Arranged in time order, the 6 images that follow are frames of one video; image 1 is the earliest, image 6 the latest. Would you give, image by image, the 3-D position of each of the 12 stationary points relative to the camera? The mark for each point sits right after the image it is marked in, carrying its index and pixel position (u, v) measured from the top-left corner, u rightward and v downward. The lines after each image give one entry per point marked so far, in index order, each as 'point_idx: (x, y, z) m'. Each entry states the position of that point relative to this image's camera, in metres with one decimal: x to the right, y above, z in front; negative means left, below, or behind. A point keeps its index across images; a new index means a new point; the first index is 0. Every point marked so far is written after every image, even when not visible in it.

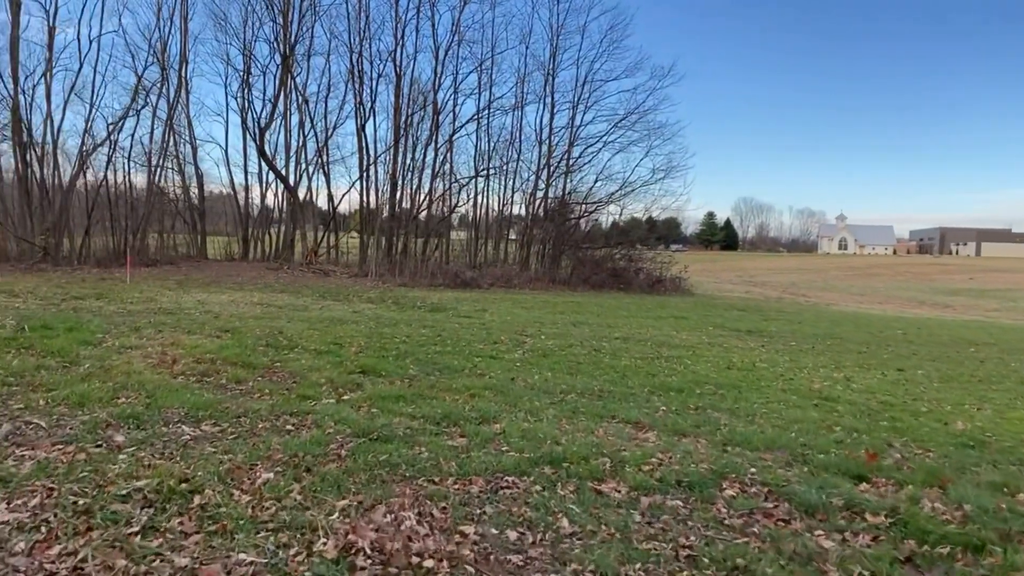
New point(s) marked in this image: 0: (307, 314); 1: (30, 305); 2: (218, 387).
0: (-3.5, -0.4, +13.5) m
1: (-8.1, -0.3, +13.5) m
2: (-2.6, -0.9, +7.0) m
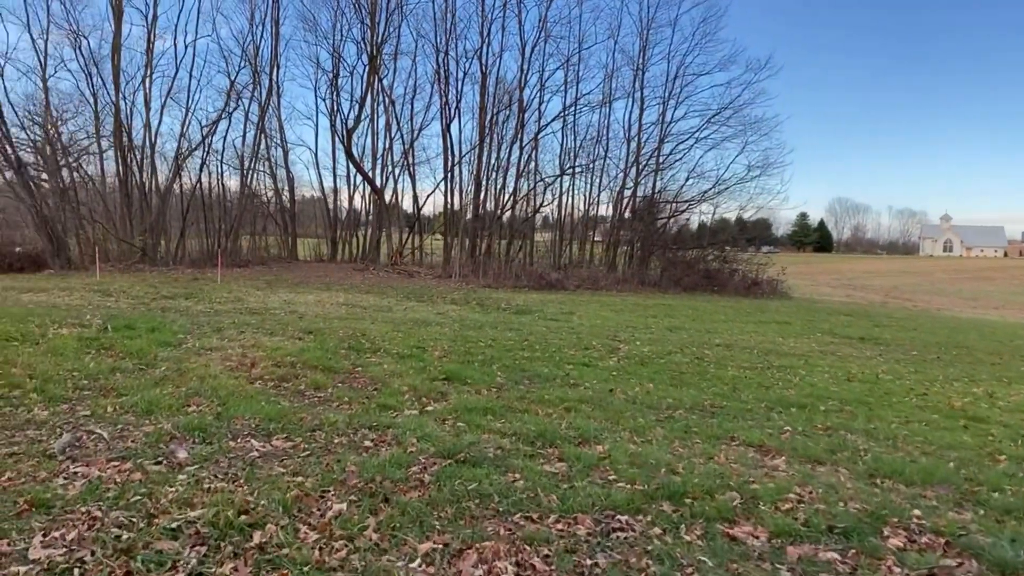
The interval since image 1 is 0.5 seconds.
0: (-2.0, -0.5, +13.1) m
1: (-6.6, -0.3, +13.5) m
2: (-1.8, -0.9, +6.5) m
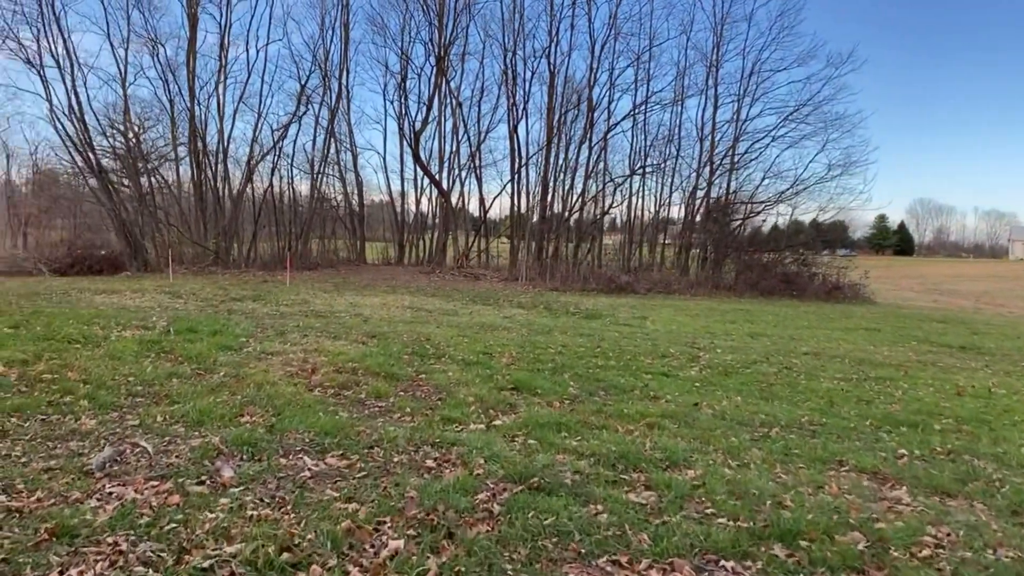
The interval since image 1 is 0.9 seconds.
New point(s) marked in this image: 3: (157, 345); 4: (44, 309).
0: (-0.9, -0.5, +12.7) m
1: (-5.5, -0.3, +13.5) m
2: (-1.2, -0.9, +6.1) m
3: (-3.6, -0.6, +8.1) m
4: (-7.1, -0.3, +12.1) m
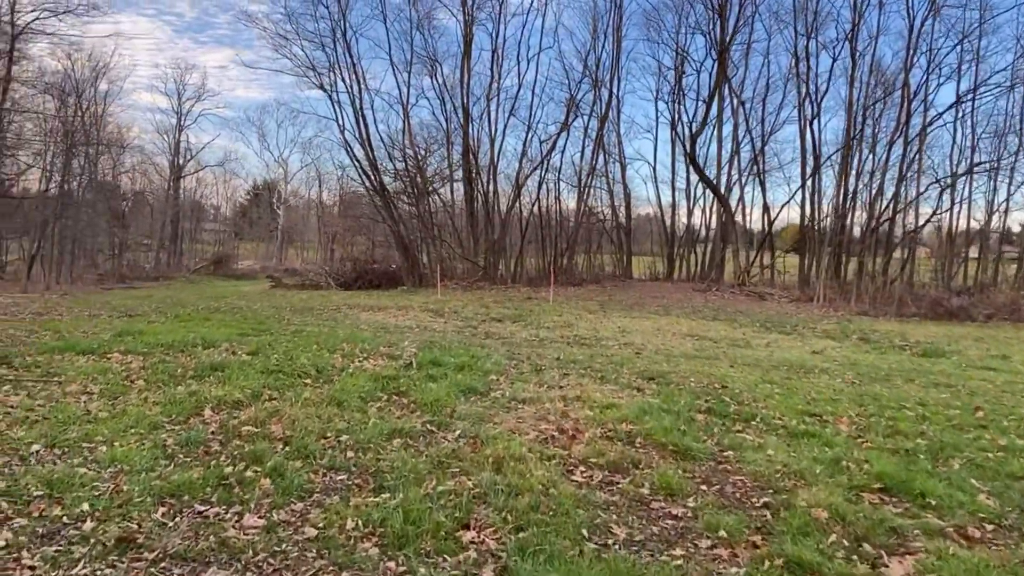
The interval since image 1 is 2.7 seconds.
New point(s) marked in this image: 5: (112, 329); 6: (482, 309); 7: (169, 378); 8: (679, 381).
0: (+3.1, -0.8, +10.1) m
1: (-1.0, -0.6, +12.4) m
2: (+0.6, -1.1, +4.0) m
3: (-1.0, -0.8, +6.7) m
4: (-3.0, -0.6, +11.5) m
5: (-5.2, -0.5, +10.4) m
6: (-0.6, -0.4, +16.5) m
7: (-2.8, -0.7, +6.6) m
8: (+1.6, -0.9, +7.5) m
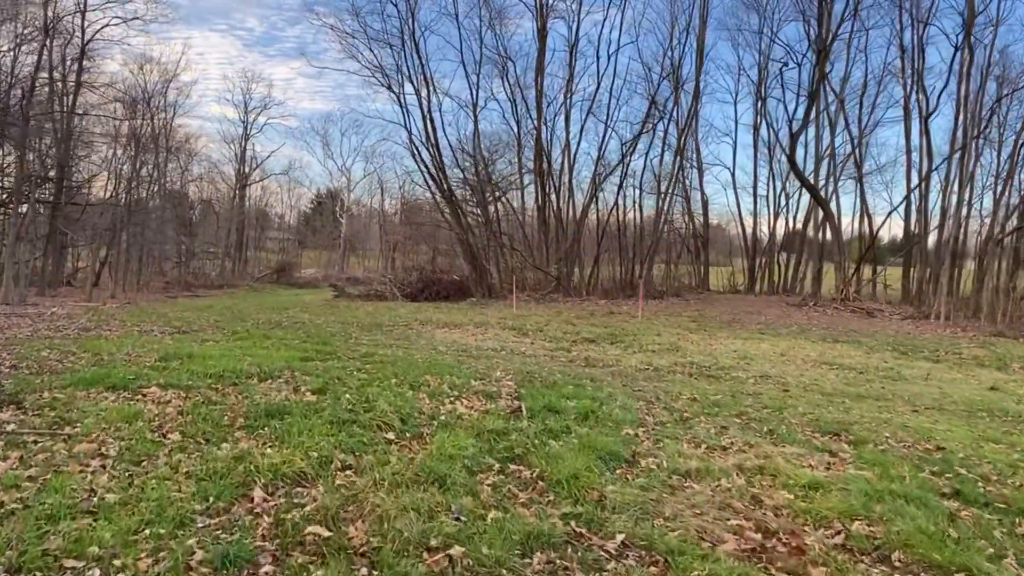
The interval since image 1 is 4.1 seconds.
0: (+4.2, -1.1, +8.1) m
1: (+0.3, -0.8, +10.7) m
2: (+1.4, -1.2, +2.2) m
3: (-0.1, -1.0, +5.0) m
4: (-1.7, -0.8, +10.0) m
5: (-4.0, -0.7, +9.0) m
6: (+1.0, -0.7, +14.8) m
7: (-1.9, -0.9, +5.0) m
8: (+2.6, -1.1, +5.7) m
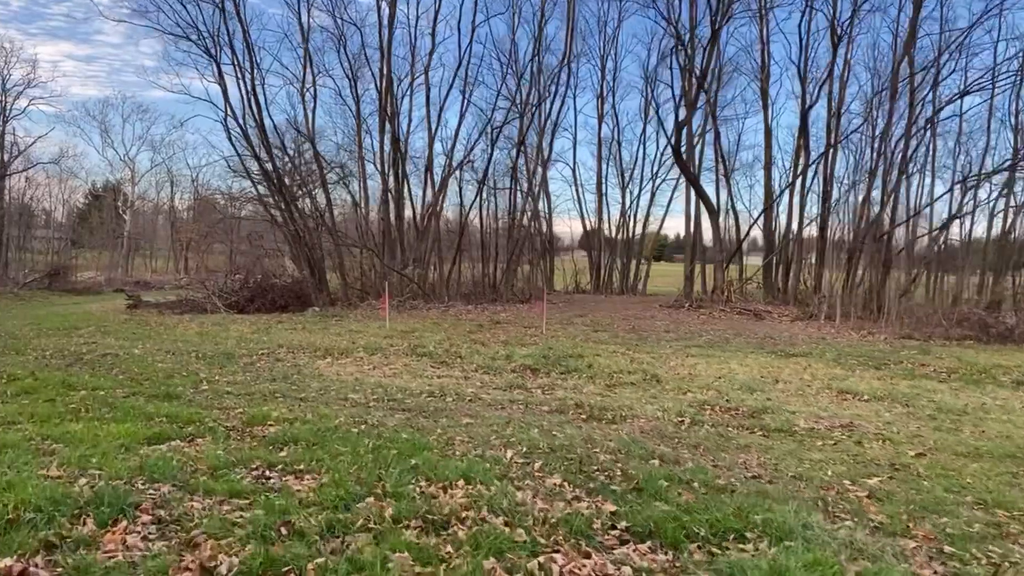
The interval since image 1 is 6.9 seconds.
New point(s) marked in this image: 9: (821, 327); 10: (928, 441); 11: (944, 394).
0: (+4.2, -1.2, +6.1) m
1: (-0.2, -1.0, +7.6) m
2: (+2.9, -1.4, -0.4) m
3: (+0.8, -1.1, +2.0) m
4: (-2.0, -1.0, +6.4) m
5: (-4.0, -1.0, +4.9) m
6: (-0.5, -0.9, +11.8) m
7: (-1.0, -1.1, +1.6) m
8: (+3.2, -1.2, +3.3) m
9: (+6.8, -0.8, +17.7) m
10: (+3.2, -1.1, +6.2) m
11: (+4.8, -1.1, +8.9) m
